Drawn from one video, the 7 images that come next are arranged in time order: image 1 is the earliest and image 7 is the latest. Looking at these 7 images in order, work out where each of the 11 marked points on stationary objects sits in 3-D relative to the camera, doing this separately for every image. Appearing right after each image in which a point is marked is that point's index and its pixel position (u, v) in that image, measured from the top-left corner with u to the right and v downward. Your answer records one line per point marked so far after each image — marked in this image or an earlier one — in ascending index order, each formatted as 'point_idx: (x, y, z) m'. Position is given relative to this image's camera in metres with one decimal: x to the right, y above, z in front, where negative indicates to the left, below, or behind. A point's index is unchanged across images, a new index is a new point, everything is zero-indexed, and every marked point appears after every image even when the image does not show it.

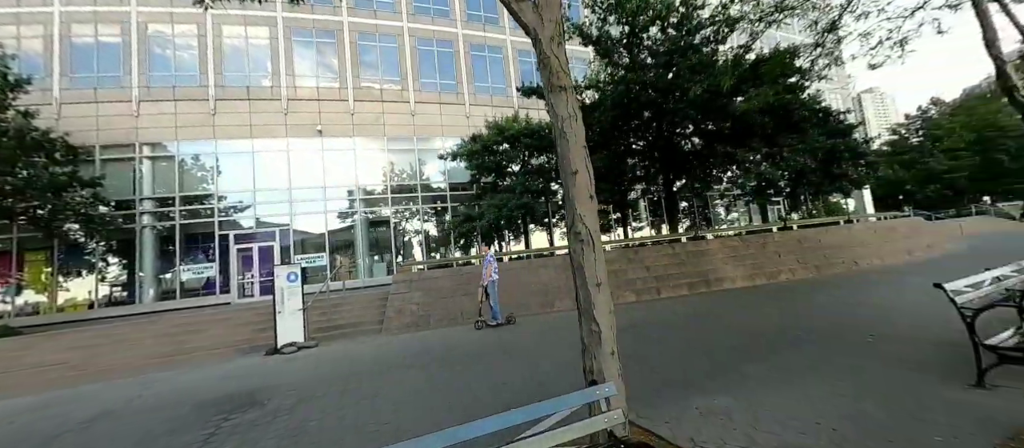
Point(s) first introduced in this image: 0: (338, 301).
0: (-6.1, -2.7, +12.3) m
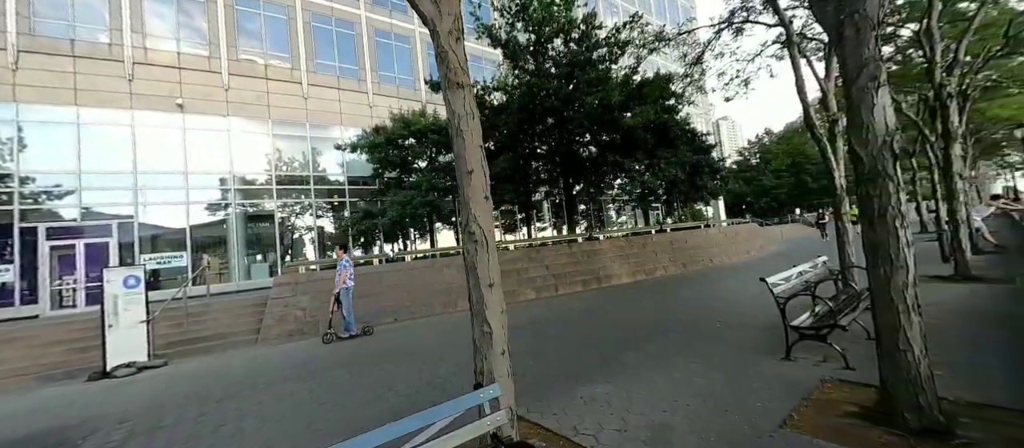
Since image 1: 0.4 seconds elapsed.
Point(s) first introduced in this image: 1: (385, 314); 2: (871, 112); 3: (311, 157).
0: (-9.2, -2.5, +10.1) m
1: (-3.6, -2.6, +9.9) m
2: (+2.8, +0.9, +2.6) m
3: (-10.7, +3.6, +18.7) m
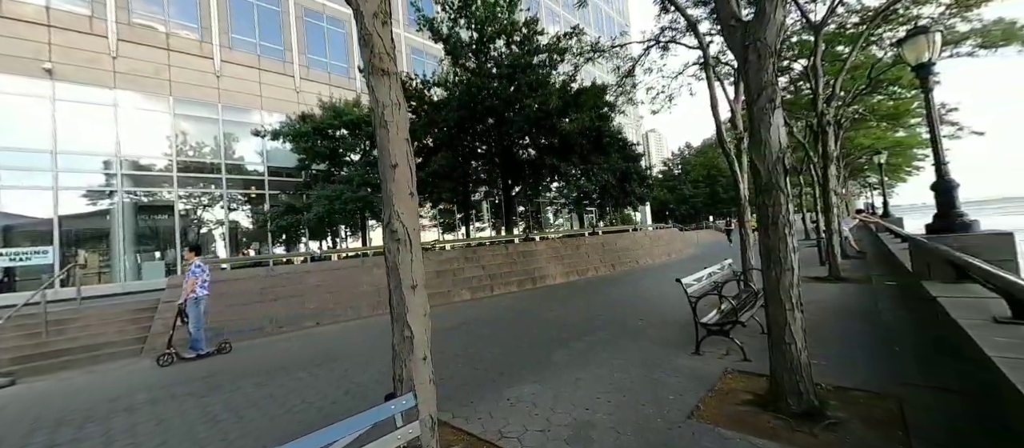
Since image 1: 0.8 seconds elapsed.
0: (-11.0, -2.2, +8.2) m
1: (-5.4, -2.5, +9.0) m
2: (+2.2, +0.8, +2.9) m
3: (-13.7, +3.9, +16.5) m
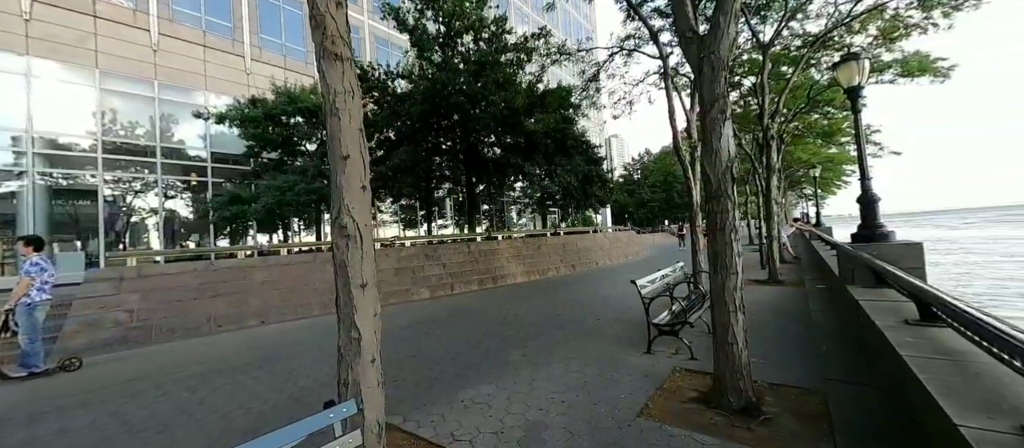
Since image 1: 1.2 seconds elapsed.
0: (-11.9, -1.9, +7.0) m
1: (-6.4, -2.3, +8.3) m
2: (+1.9, +0.7, +3.1) m
3: (-15.2, +4.3, +14.9) m
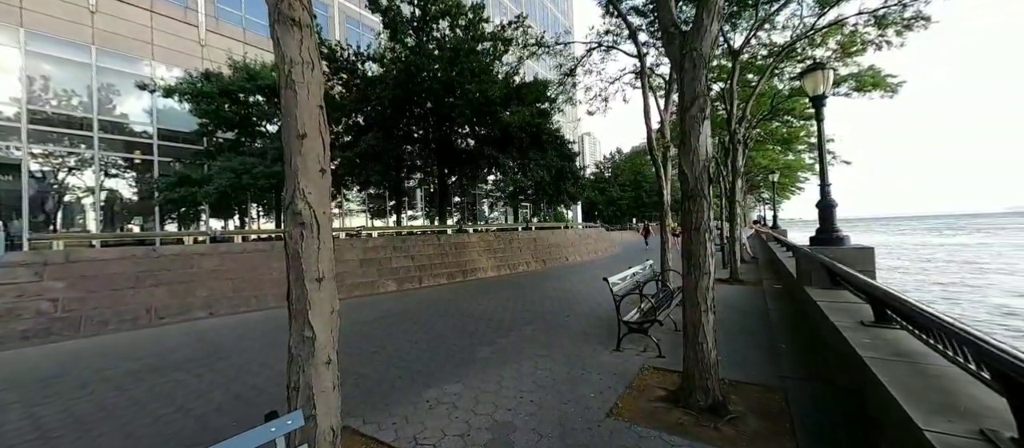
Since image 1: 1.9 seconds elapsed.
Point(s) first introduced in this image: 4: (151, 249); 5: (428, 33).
0: (-12.4, -1.4, +5.9) m
1: (-7.1, -1.9, +7.7) m
2: (+1.7, +0.8, +3.1) m
3: (-16.2, +5.1, +13.4) m
4: (-7.6, -0.5, +7.2) m
5: (-3.2, +7.4, +13.3) m
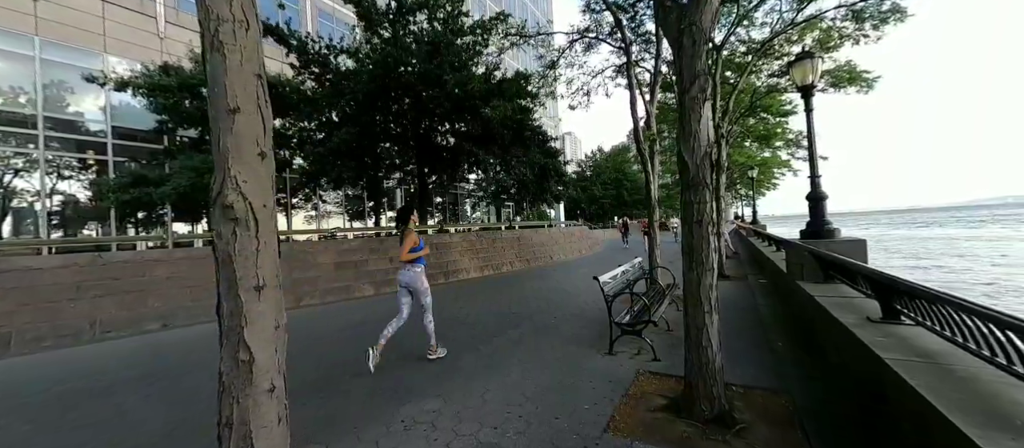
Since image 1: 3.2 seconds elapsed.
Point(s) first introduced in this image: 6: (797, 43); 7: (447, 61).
0: (-12.6, -1.5, +4.9) m
1: (-7.4, -2.0, +6.9) m
2: (+1.5, +0.8, +2.8) m
3: (-16.9, +4.9, +12.3) m
4: (-7.9, -0.6, +6.5) m
5: (-4.0, +7.4, +12.8) m
6: (+9.4, +5.9, +11.3) m
7: (-2.3, +5.7, +12.1) m
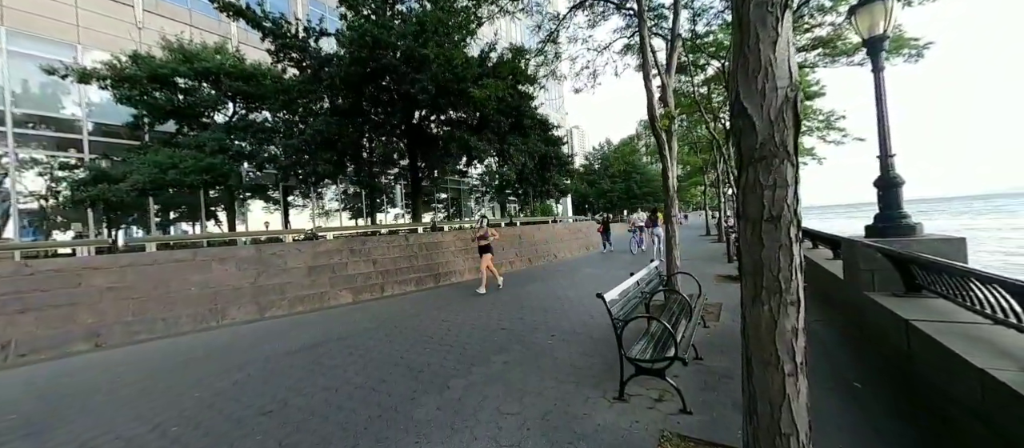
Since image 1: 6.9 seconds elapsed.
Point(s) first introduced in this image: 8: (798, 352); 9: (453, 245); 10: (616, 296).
0: (-12.9, -1.7, +4.1) m
1: (-7.6, -2.0, +6.0) m
2: (+1.2, +0.8, +1.6) m
3: (-17.0, +4.8, +11.4) m
4: (-8.1, -0.7, +5.5) m
5: (-4.1, +7.5, +11.6) m
6: (+9.2, +6.2, +9.8) m
7: (-2.4, +5.8, +10.9) m
8: (+1.3, -0.6, +1.6) m
9: (-2.0, -0.7, +12.2) m
10: (+1.1, -0.7, +3.6) m
